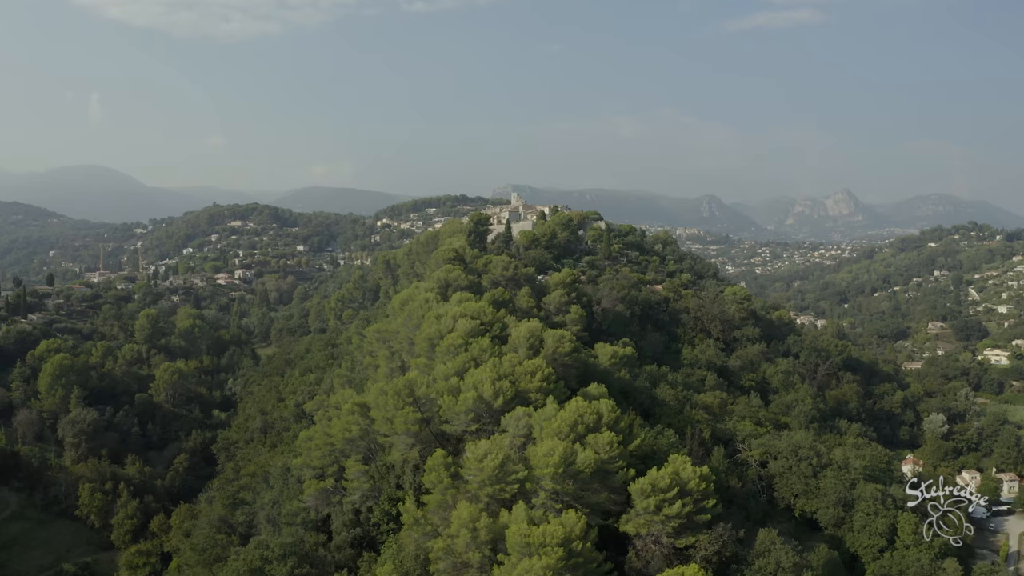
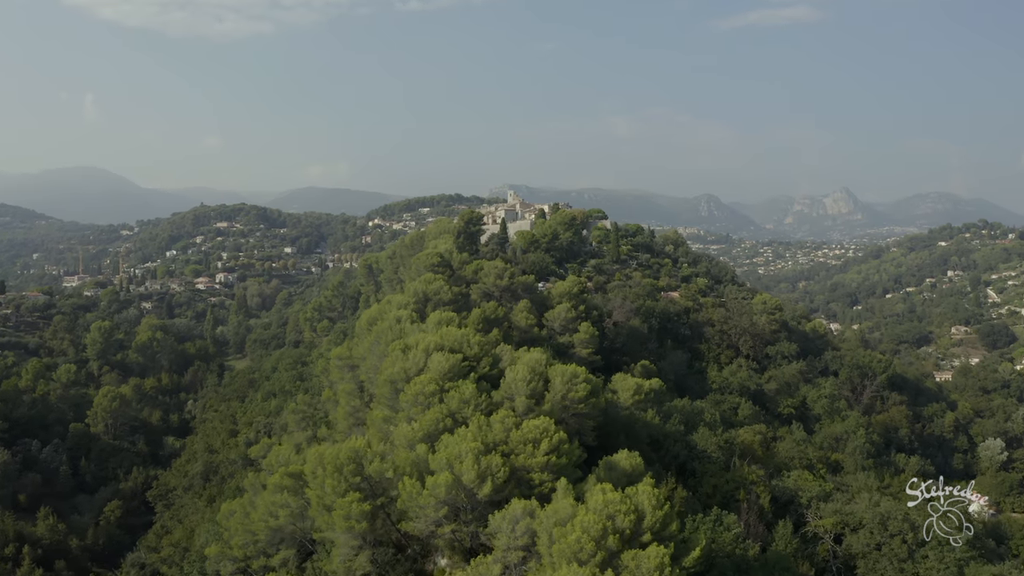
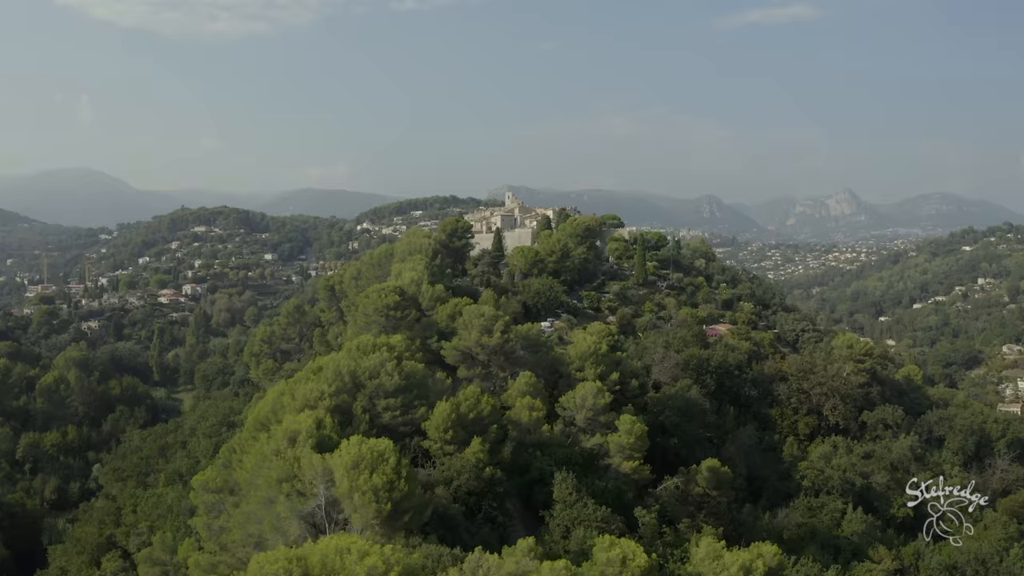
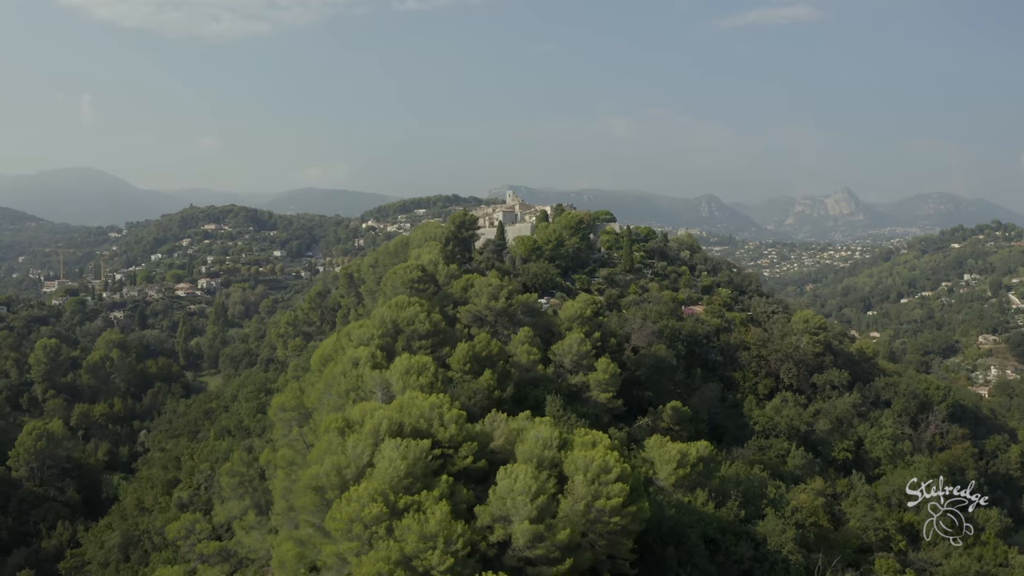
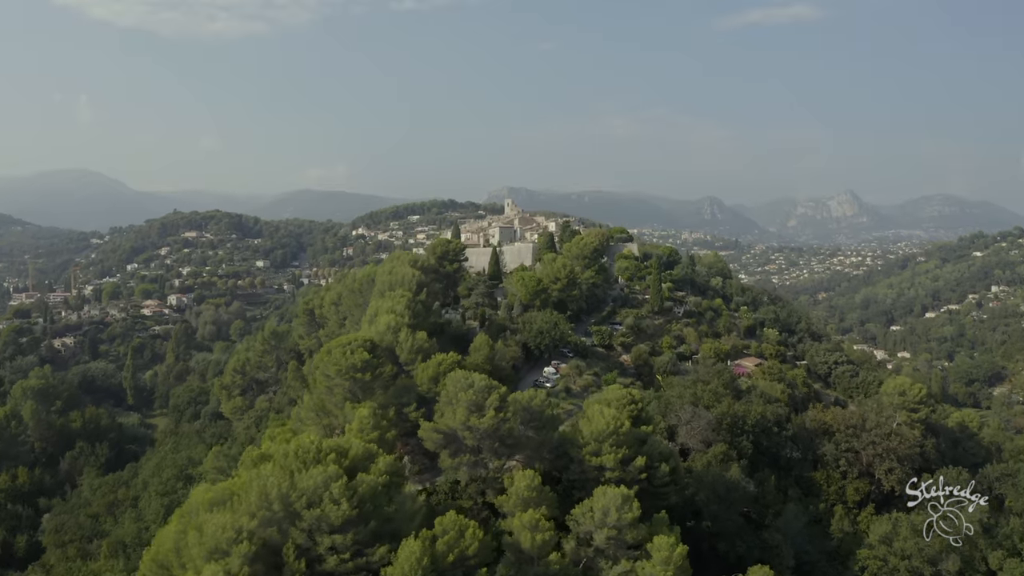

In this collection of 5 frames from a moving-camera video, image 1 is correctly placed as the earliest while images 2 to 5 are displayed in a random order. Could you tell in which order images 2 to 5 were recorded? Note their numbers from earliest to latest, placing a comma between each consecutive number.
2, 4, 3, 5
